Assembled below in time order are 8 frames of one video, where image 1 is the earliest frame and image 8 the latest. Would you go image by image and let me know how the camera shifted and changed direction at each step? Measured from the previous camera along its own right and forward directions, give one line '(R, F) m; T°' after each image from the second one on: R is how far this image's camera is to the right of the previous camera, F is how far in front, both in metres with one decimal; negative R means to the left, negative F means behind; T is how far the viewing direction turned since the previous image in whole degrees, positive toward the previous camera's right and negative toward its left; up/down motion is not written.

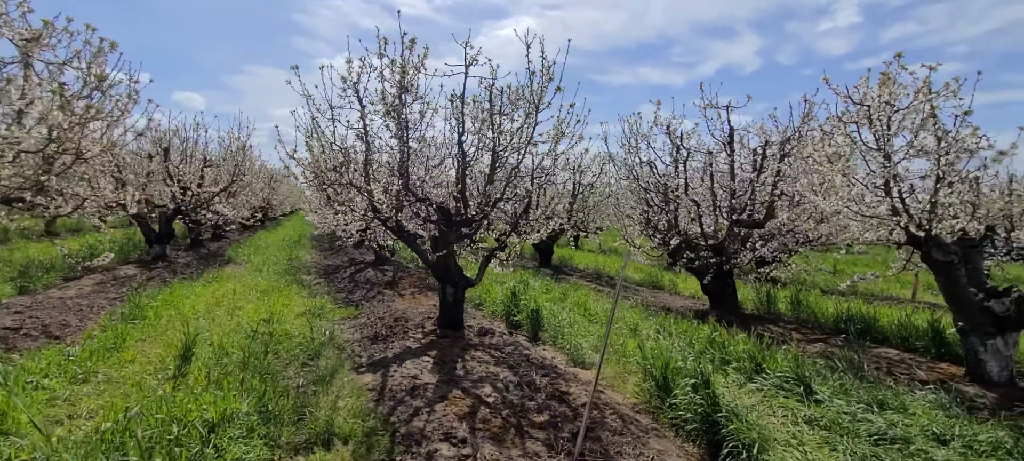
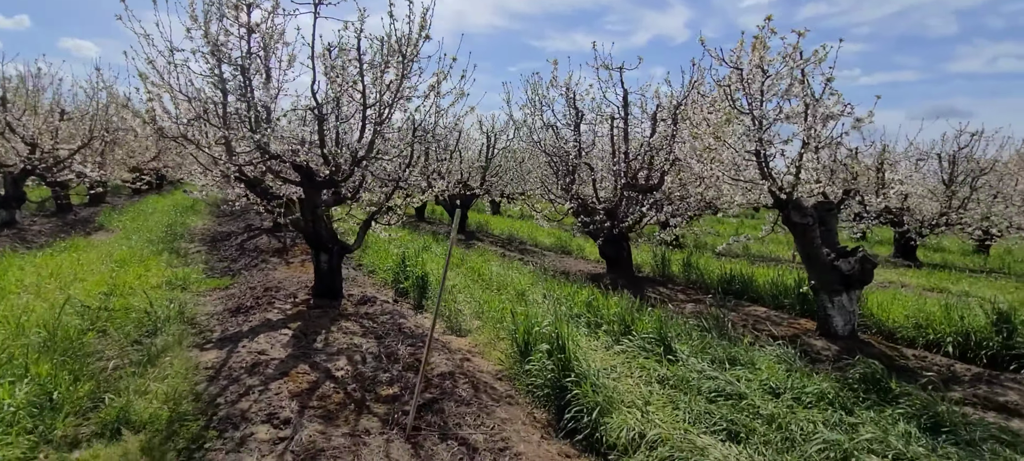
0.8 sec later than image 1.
(+0.9, +0.3) m; +8°
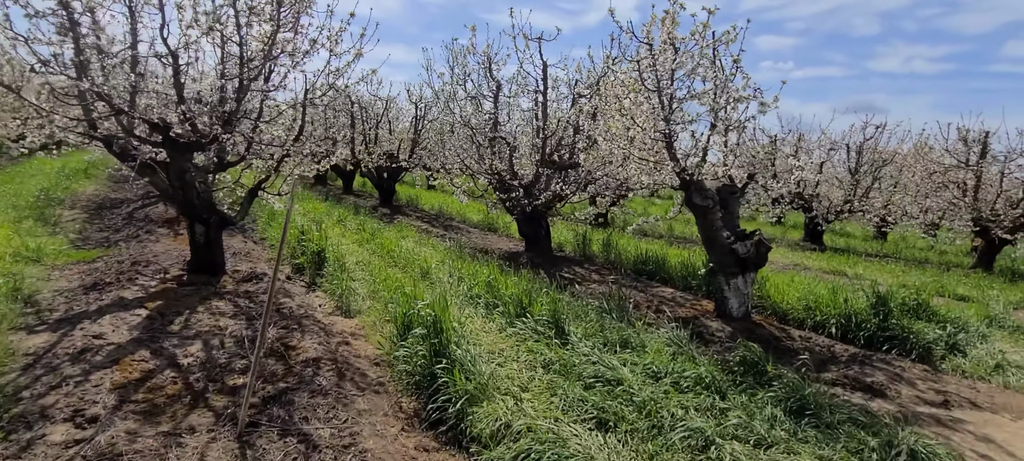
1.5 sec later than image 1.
(+0.7, +0.4) m; +6°
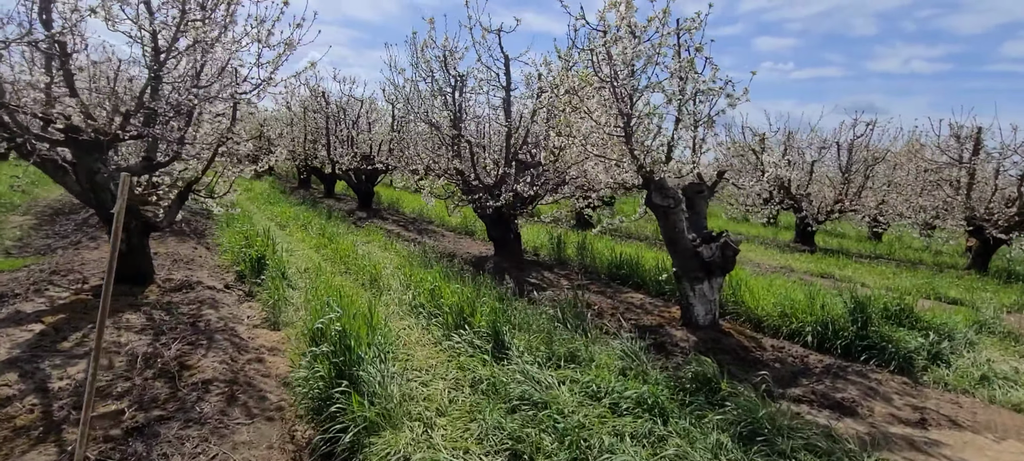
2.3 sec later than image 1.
(+0.7, +0.5) m; 0°
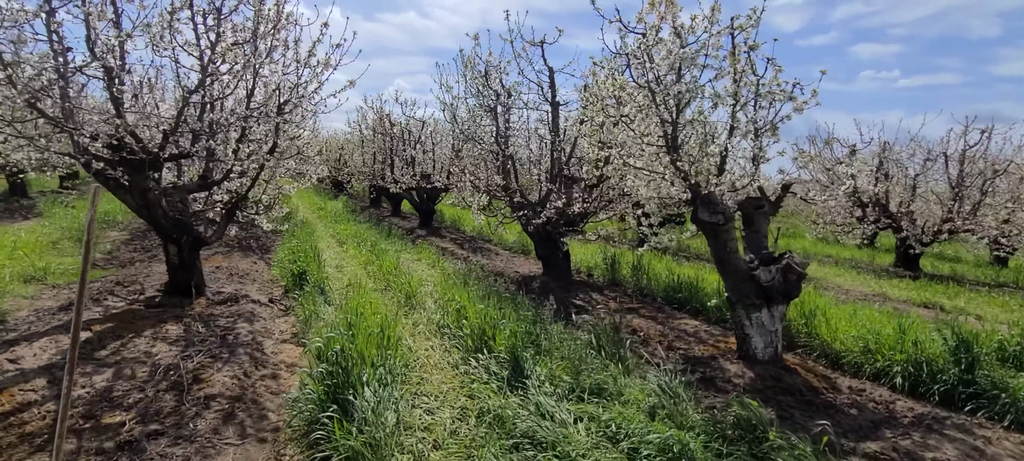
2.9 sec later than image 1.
(+0.5, +0.4) m; -9°
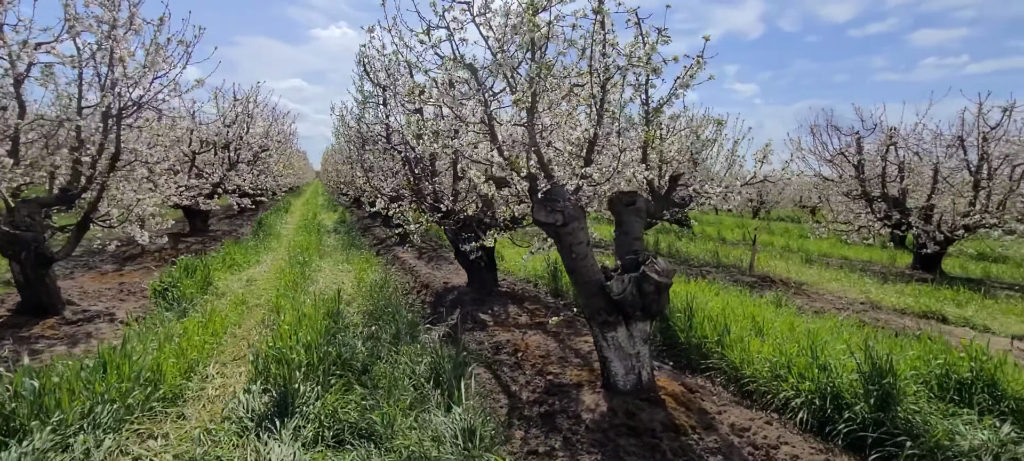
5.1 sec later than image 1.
(+2.4, +1.0) m; -5°
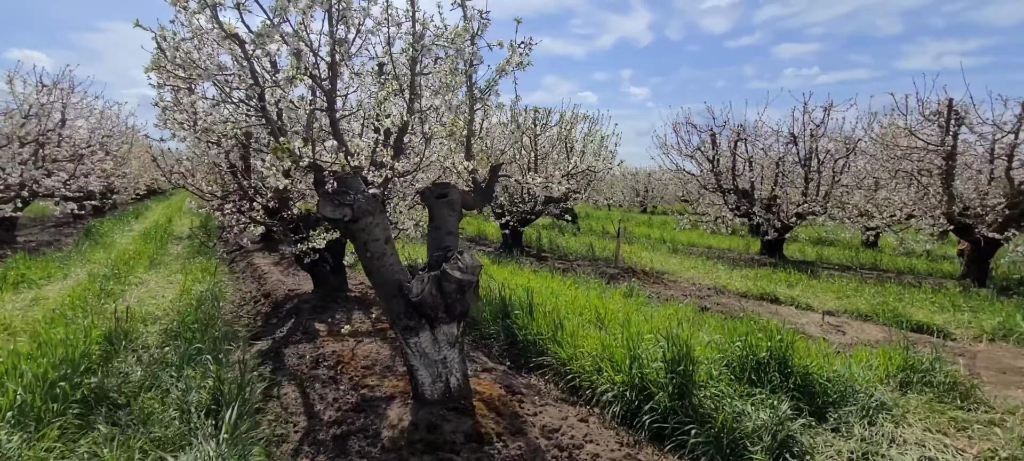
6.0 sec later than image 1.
(+1.1, +0.4) m; +11°
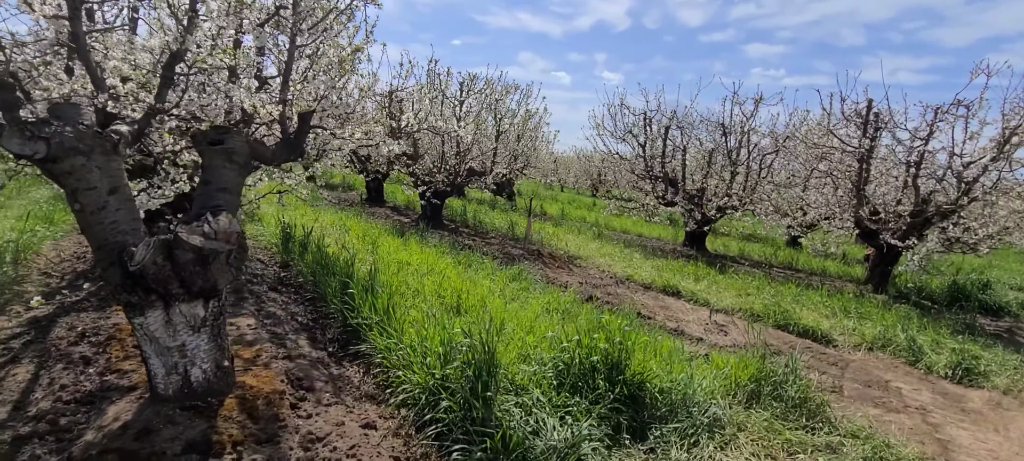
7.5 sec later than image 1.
(+1.4, +0.8) m; +5°
